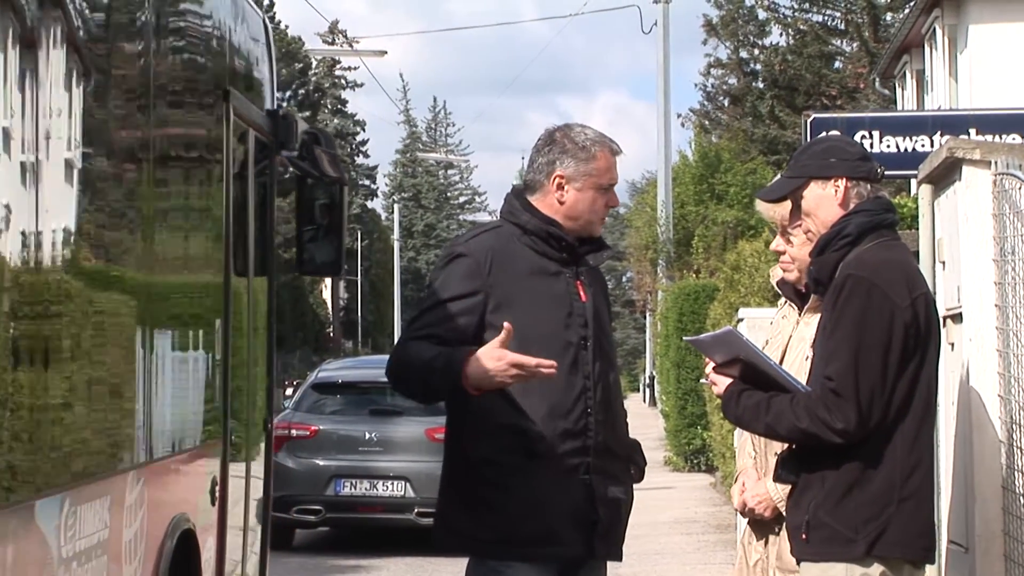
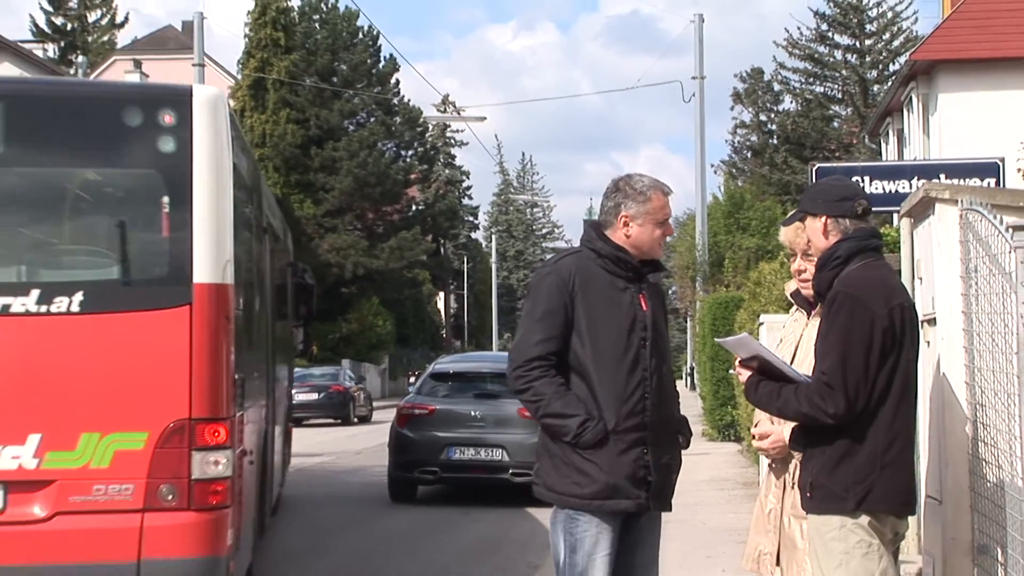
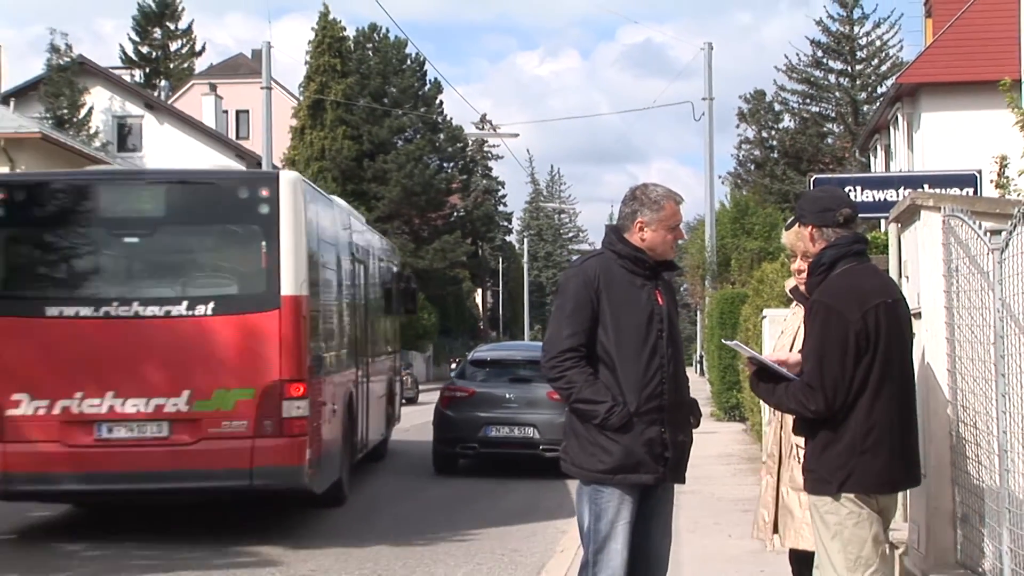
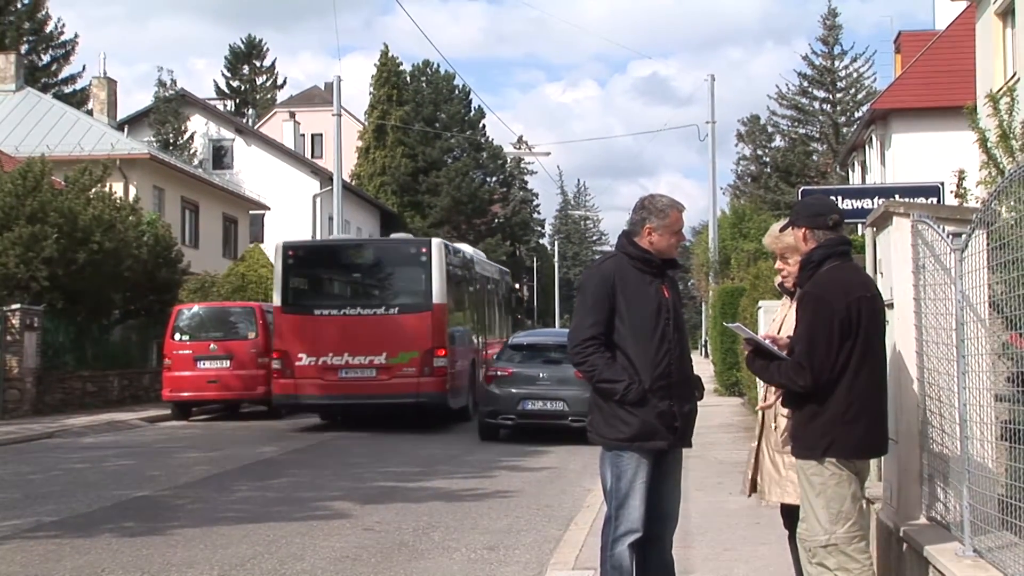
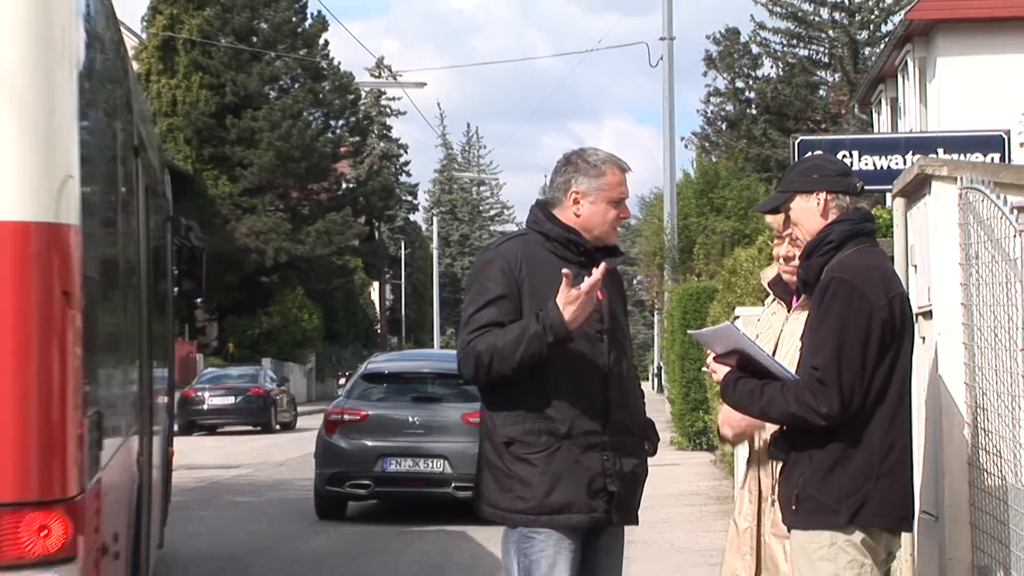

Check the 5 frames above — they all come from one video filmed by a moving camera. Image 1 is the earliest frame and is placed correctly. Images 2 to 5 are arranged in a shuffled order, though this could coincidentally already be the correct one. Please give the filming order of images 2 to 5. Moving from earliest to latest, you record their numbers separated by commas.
5, 2, 3, 4
